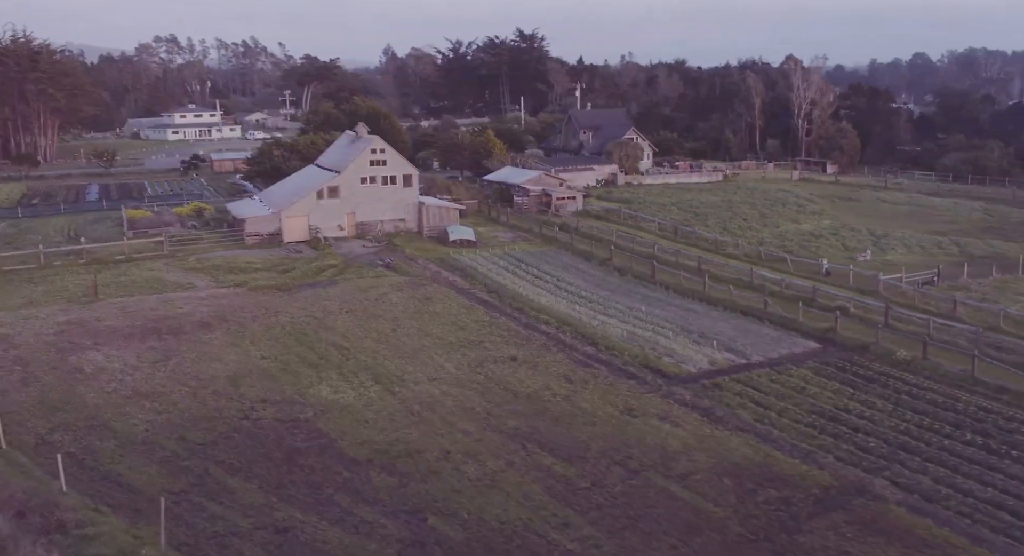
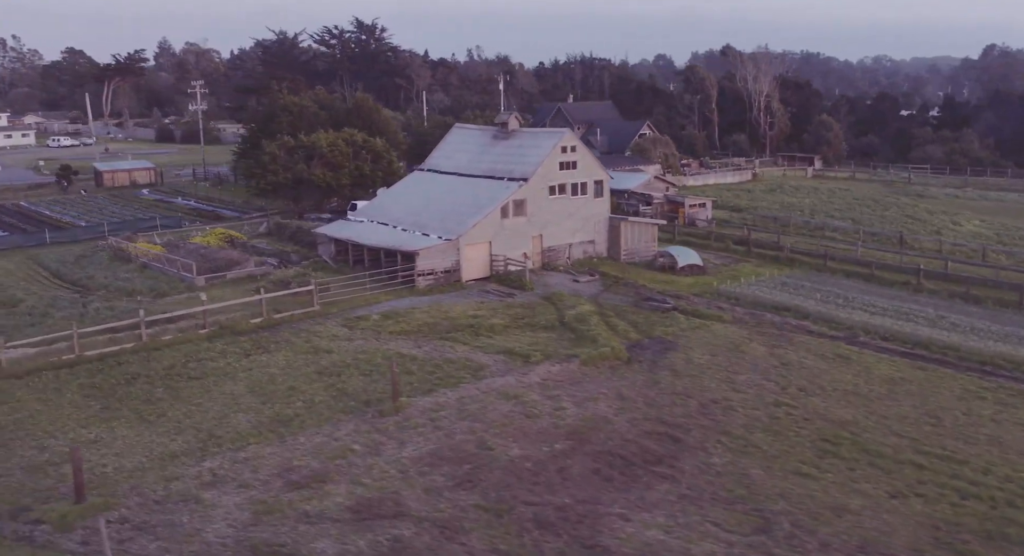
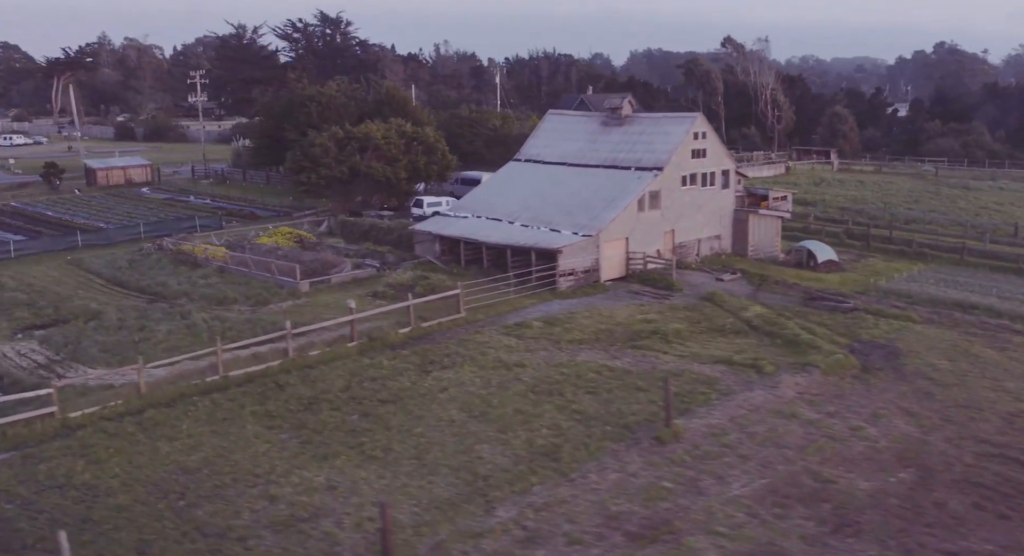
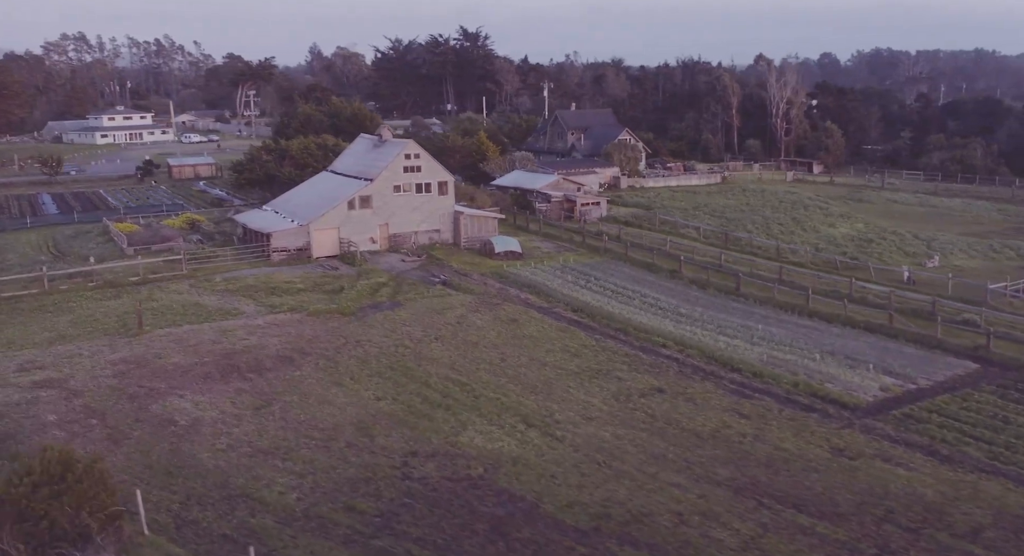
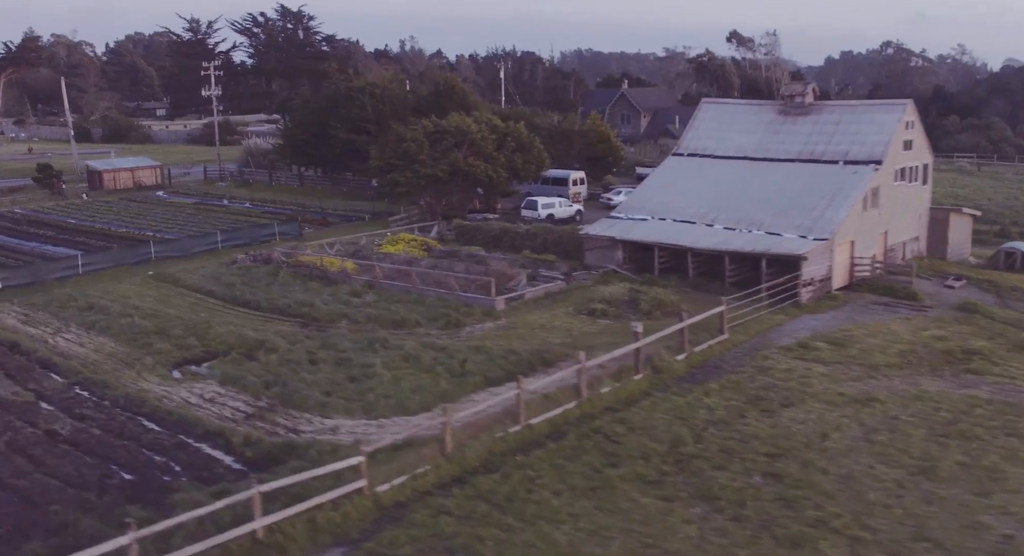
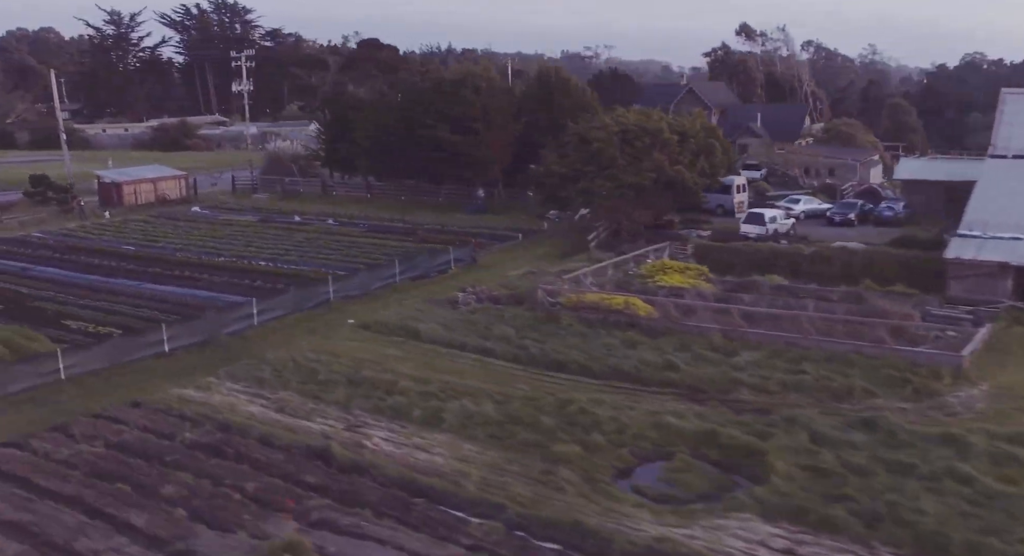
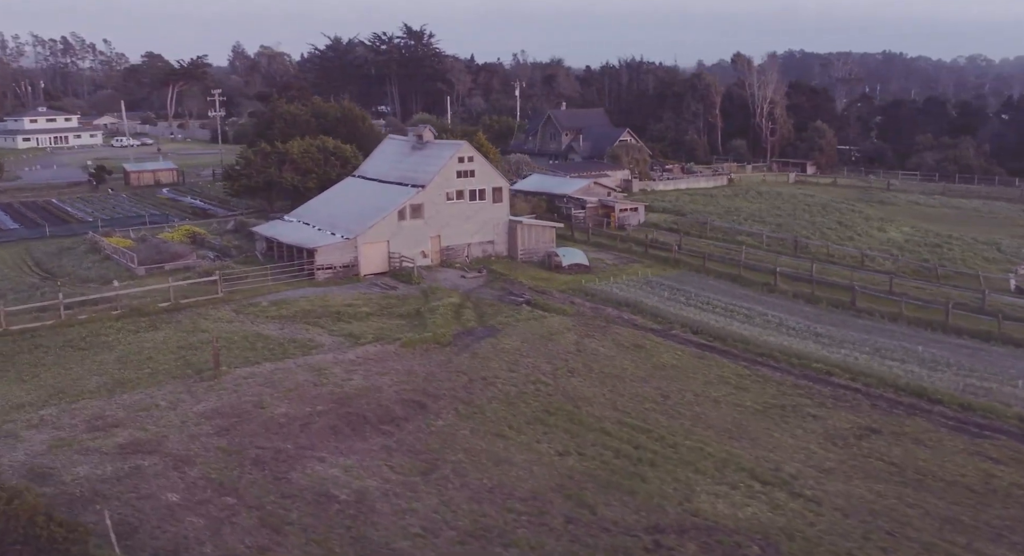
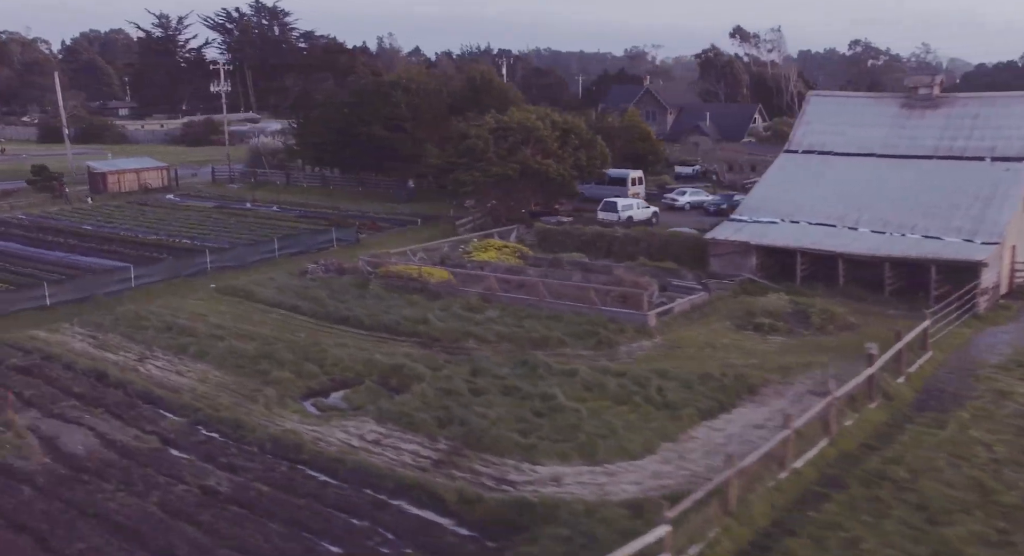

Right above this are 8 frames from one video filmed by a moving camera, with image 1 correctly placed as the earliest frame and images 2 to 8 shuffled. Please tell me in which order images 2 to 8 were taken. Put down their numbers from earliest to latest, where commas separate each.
4, 7, 2, 3, 5, 8, 6
